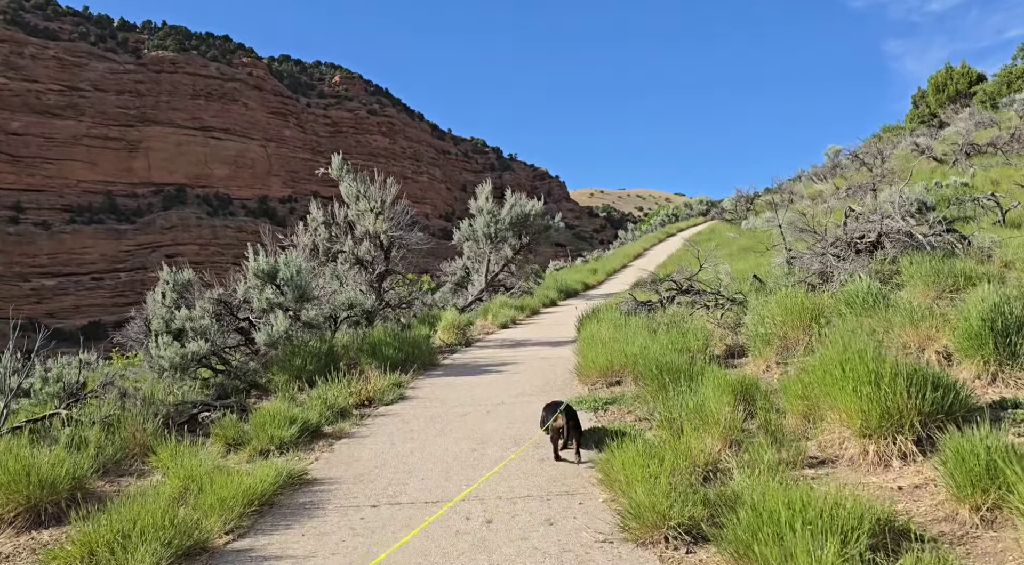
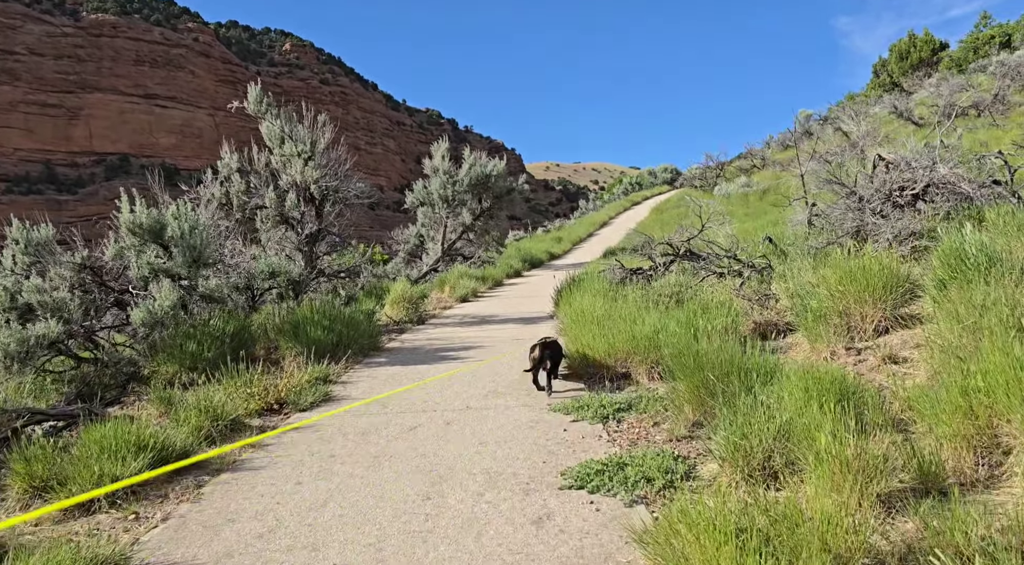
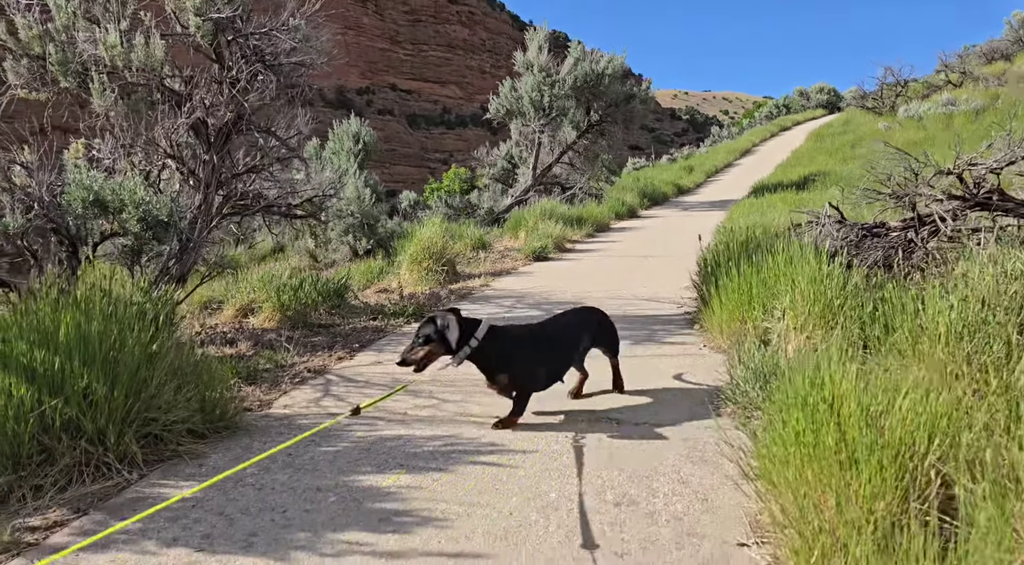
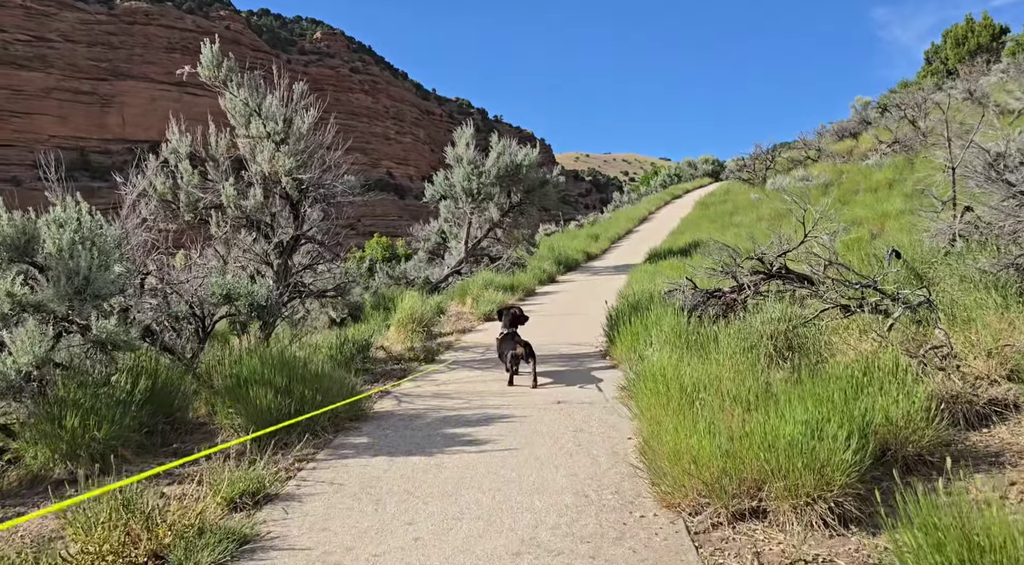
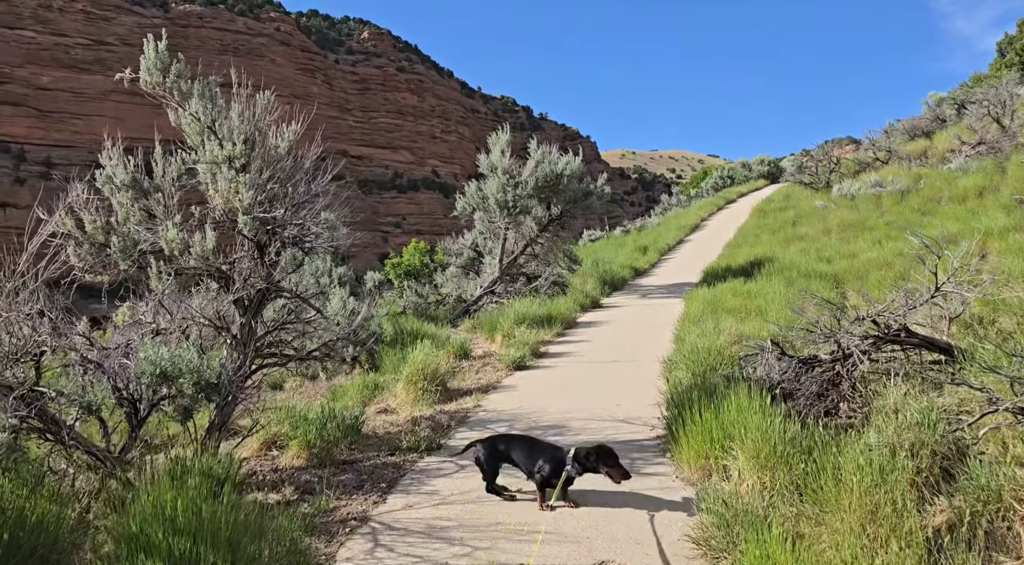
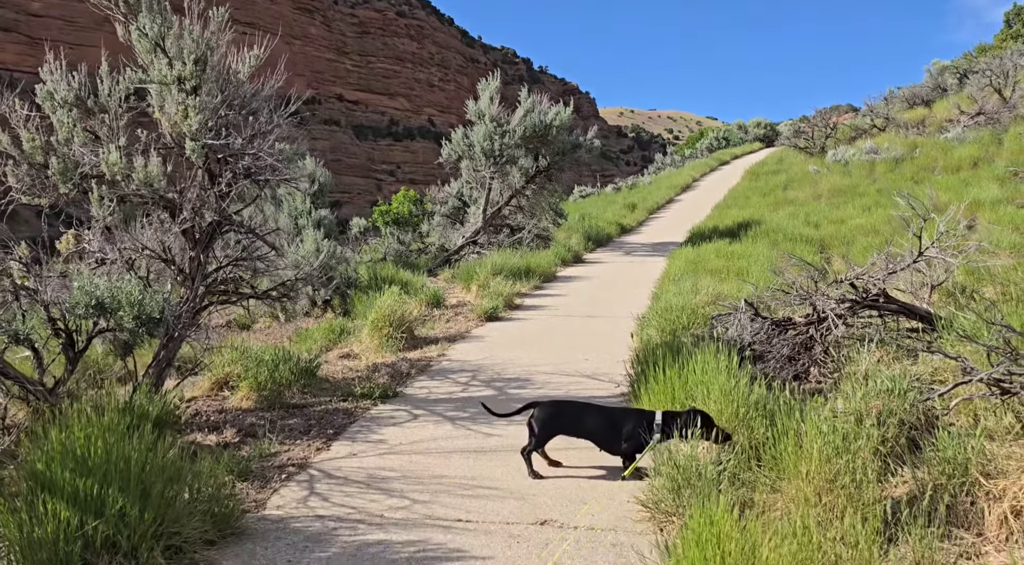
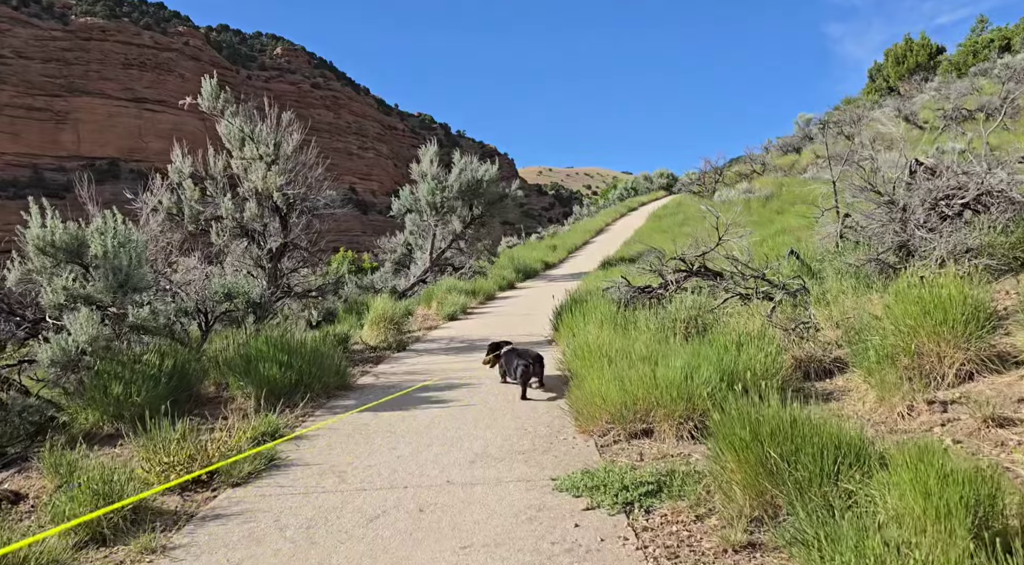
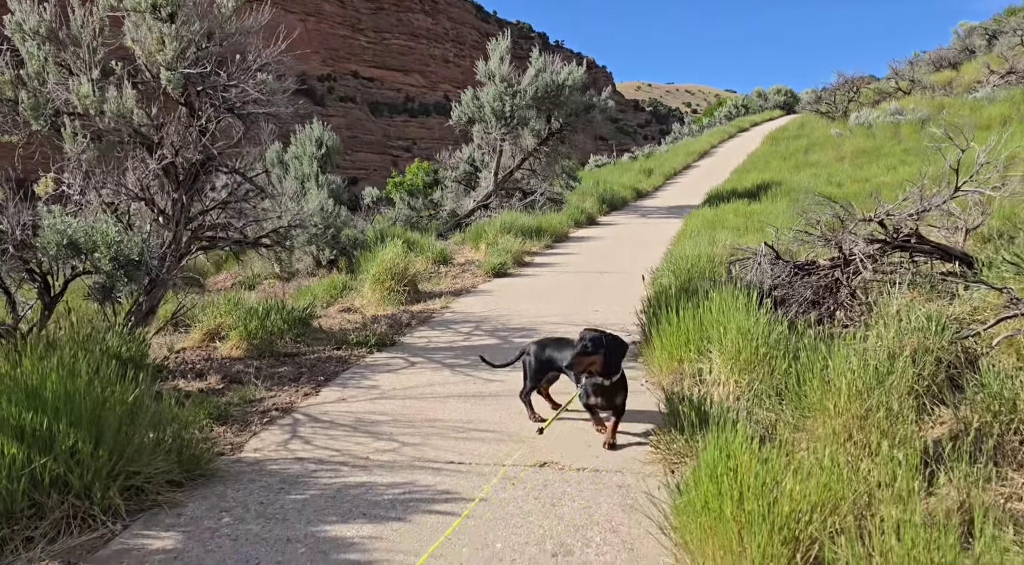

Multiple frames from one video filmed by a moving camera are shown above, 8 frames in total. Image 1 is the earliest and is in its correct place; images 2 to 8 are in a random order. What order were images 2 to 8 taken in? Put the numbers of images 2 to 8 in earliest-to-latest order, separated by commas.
2, 7, 4, 5, 6, 8, 3
